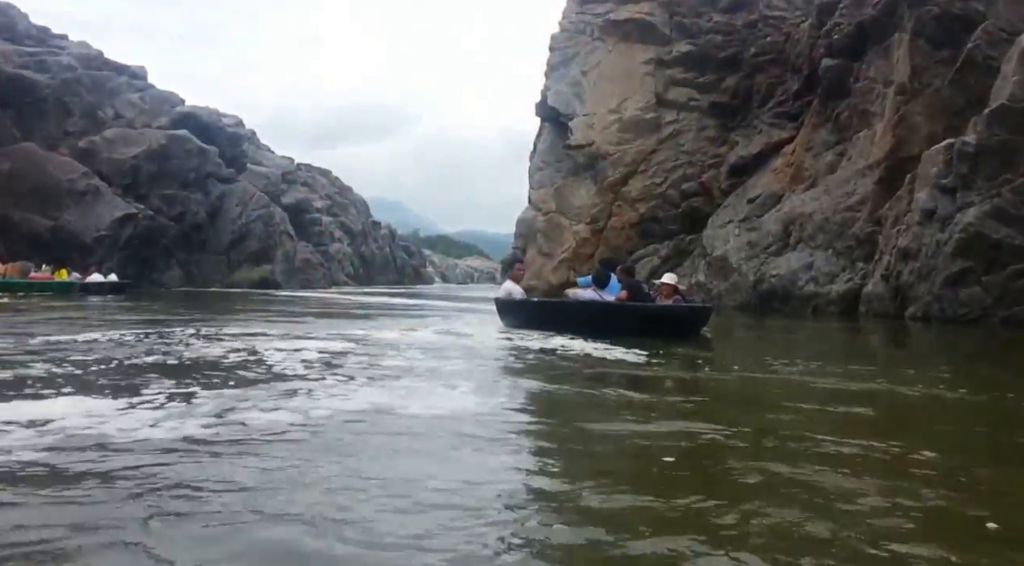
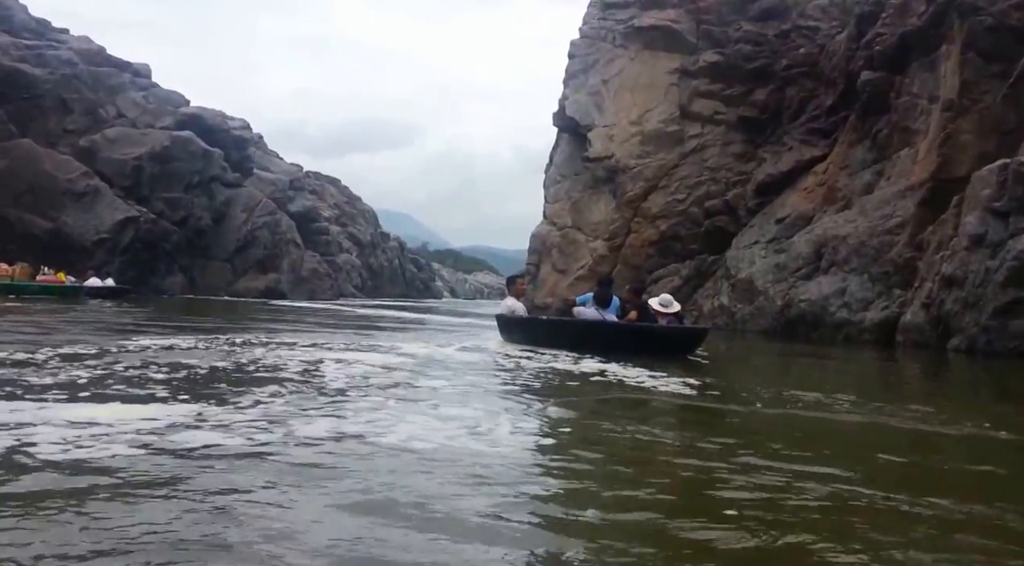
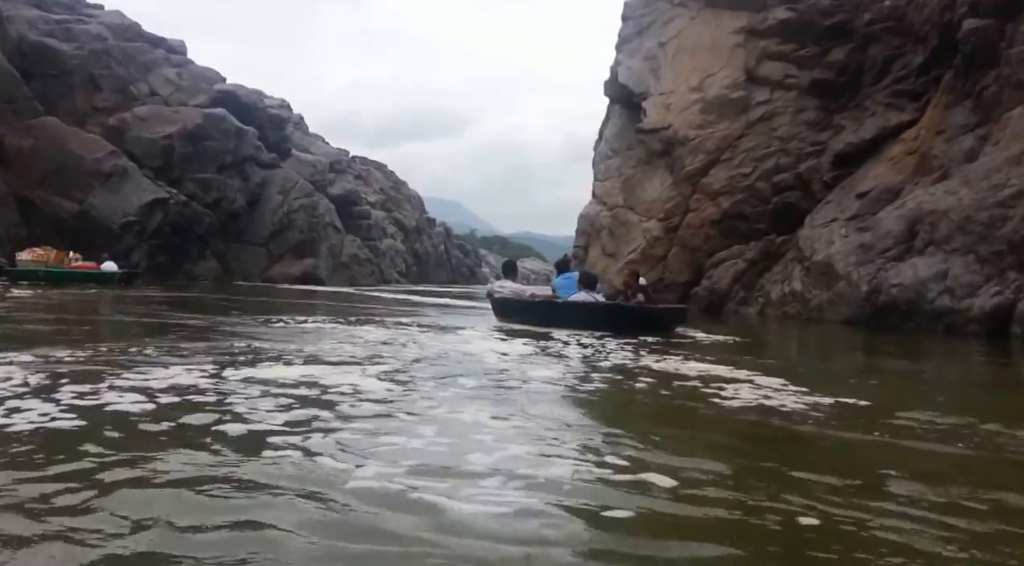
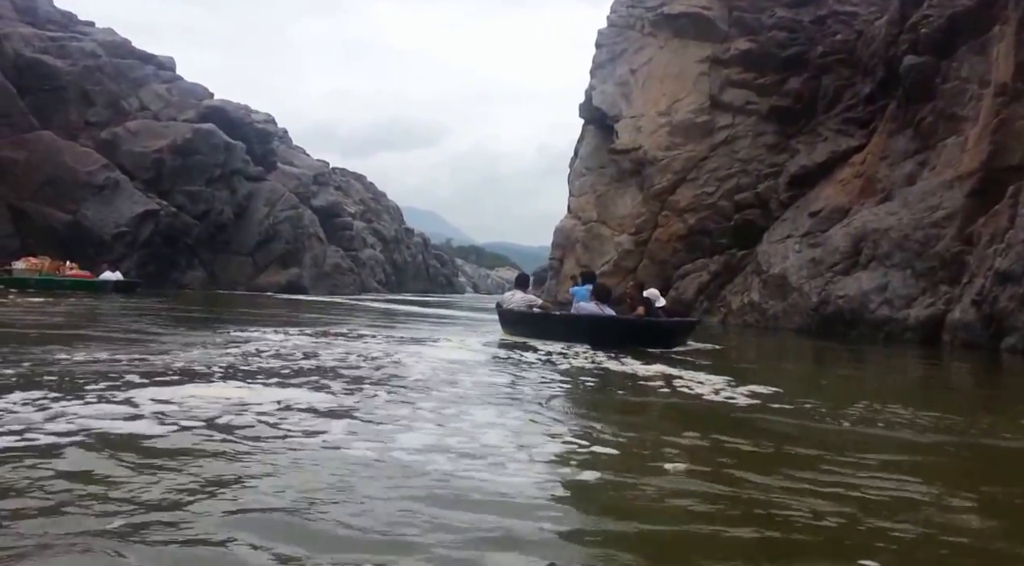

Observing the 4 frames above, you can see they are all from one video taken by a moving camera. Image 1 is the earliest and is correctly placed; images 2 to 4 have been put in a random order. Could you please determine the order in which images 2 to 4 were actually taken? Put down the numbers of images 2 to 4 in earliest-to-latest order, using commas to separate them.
2, 4, 3
